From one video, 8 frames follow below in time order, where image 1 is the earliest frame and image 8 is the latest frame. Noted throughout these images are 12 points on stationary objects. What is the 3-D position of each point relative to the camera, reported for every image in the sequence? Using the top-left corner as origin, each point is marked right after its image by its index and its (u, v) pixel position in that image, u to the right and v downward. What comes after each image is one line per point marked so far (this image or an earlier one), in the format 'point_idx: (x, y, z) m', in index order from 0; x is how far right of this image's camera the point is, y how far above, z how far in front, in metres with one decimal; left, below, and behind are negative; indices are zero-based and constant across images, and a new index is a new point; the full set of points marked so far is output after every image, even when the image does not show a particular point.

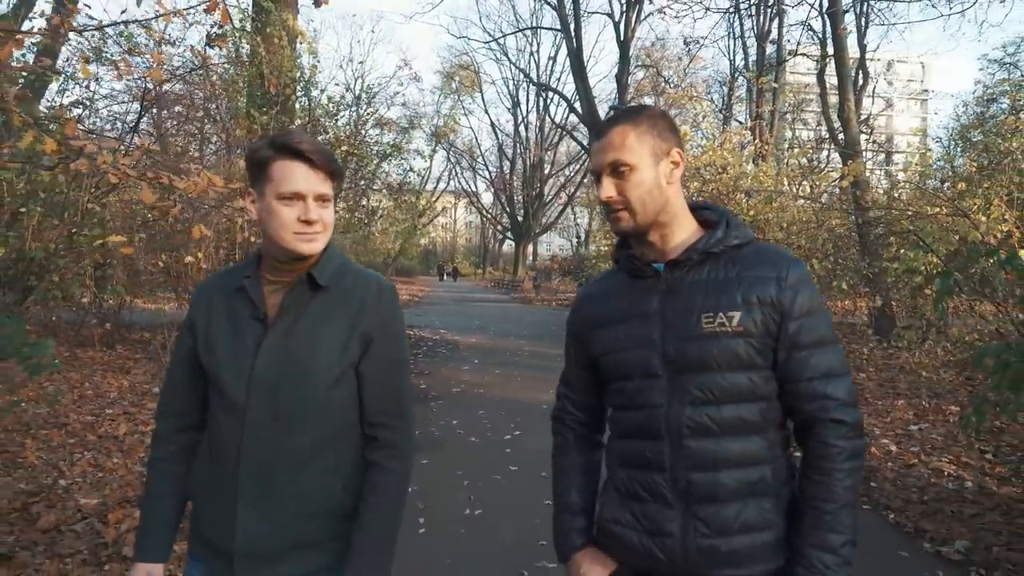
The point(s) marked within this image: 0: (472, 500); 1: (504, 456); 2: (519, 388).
0: (-0.2, -1.4, +5.8) m
1: (0.0, -1.3, +6.8) m
2: (+0.1, -1.2, +9.9) m
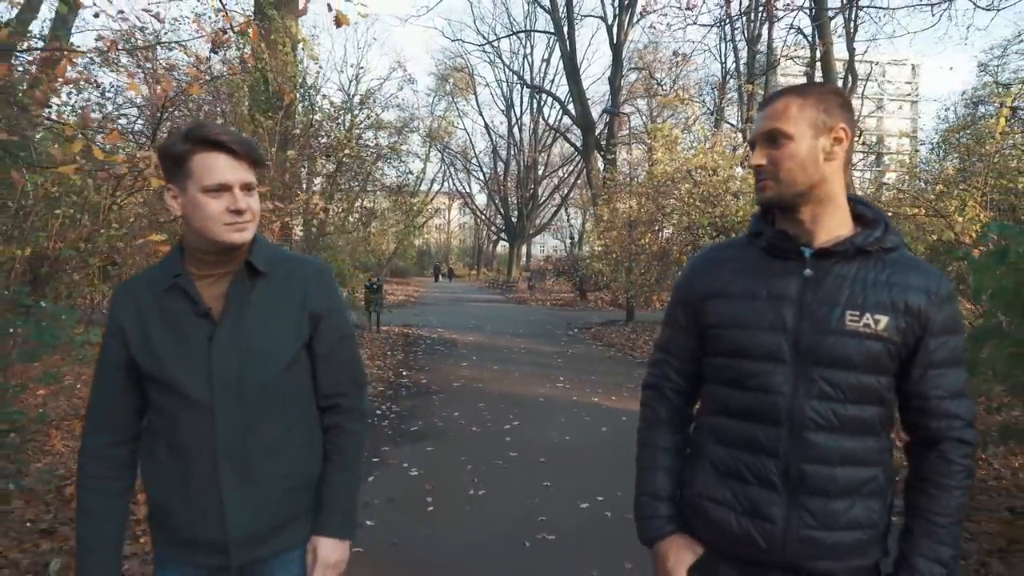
0: (-0.2, -1.4, +6.1) m
1: (0.0, -1.3, +7.1) m
2: (+0.1, -1.2, +10.3) m
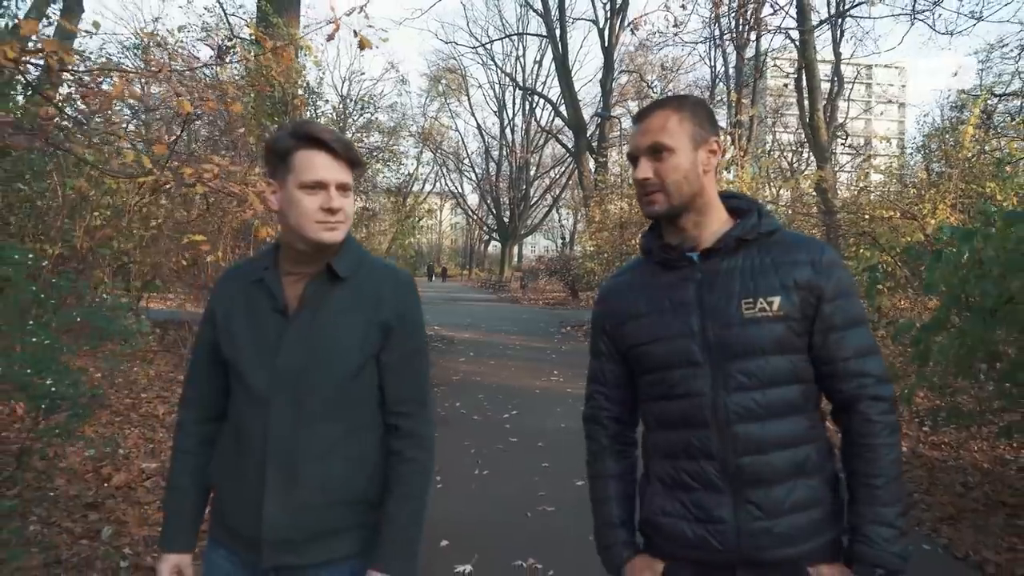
0: (-0.2, -1.4, +6.5) m
1: (-0.1, -1.3, +7.6) m
2: (0.0, -1.1, +10.7) m
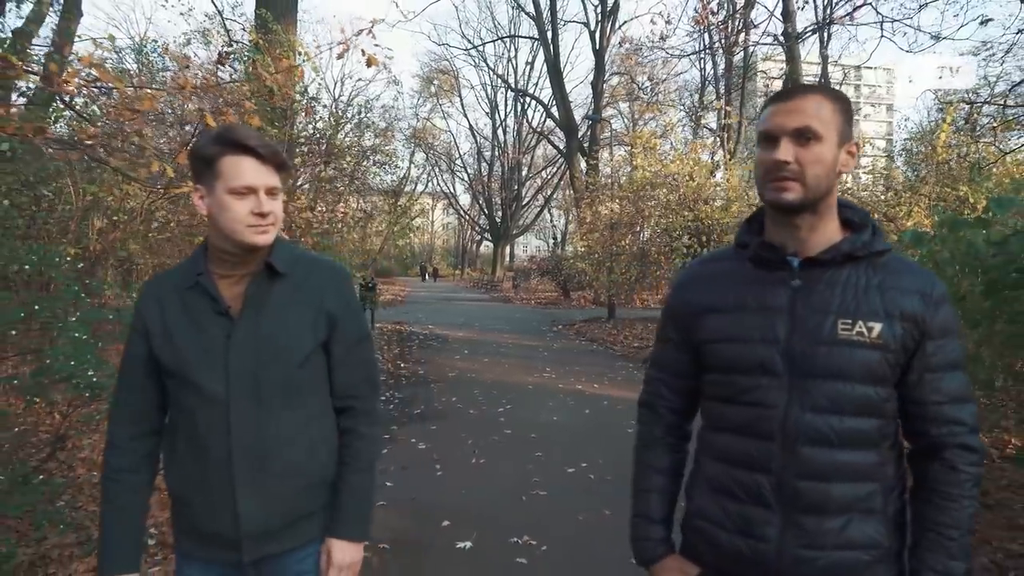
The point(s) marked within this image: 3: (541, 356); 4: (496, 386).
0: (-0.3, -1.4, +6.9) m
1: (-0.1, -1.3, +7.9) m
2: (0.0, -1.1, +11.0) m
3: (+0.5, -1.1, +13.4) m
4: (-0.2, -1.2, +10.0) m
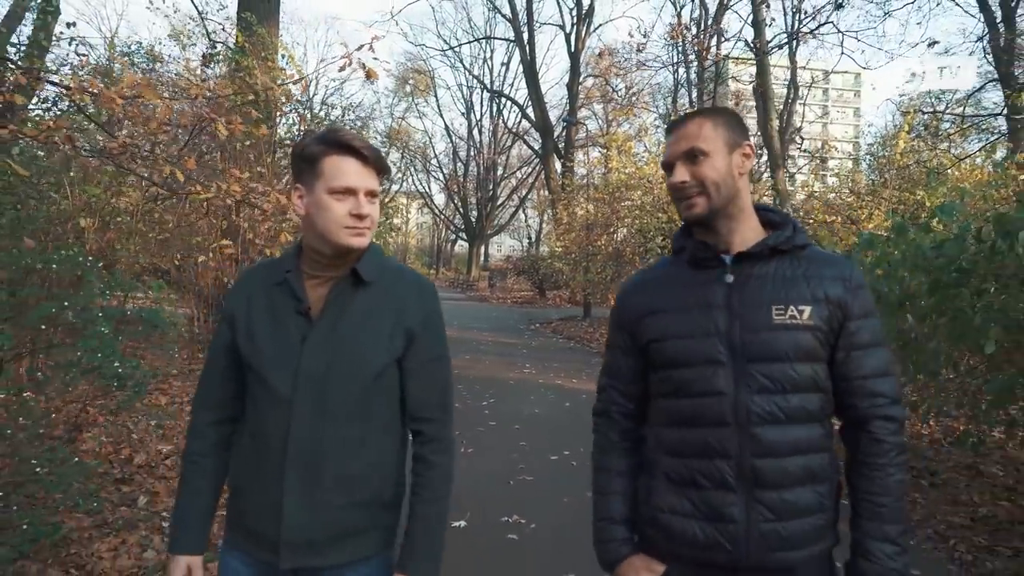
0: (-0.4, -1.3, +7.2) m
1: (-0.3, -1.3, +8.2) m
2: (-0.3, -1.1, +11.3) m
3: (+0.1, -1.1, +13.8) m
4: (-0.4, -1.2, +10.3) m
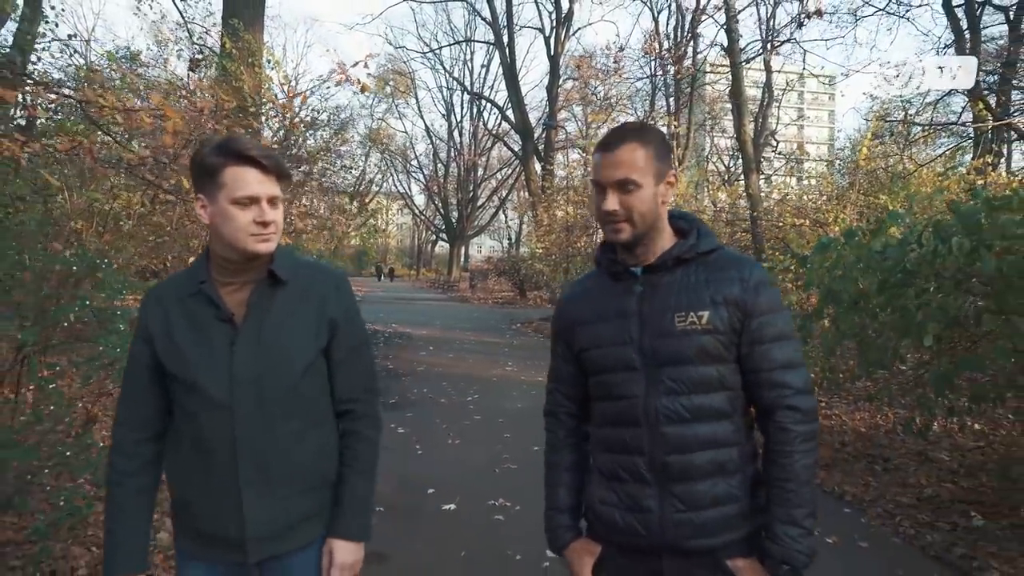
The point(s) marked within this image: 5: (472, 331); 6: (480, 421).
0: (-0.6, -1.4, +7.5) m
1: (-0.5, -1.3, +8.5) m
2: (-0.6, -1.1, +11.6) m
3: (-0.2, -1.1, +14.1) m
4: (-0.6, -1.2, +10.6) m
5: (-0.9, -1.0, +19.1) m
6: (-0.3, -1.3, +8.0) m
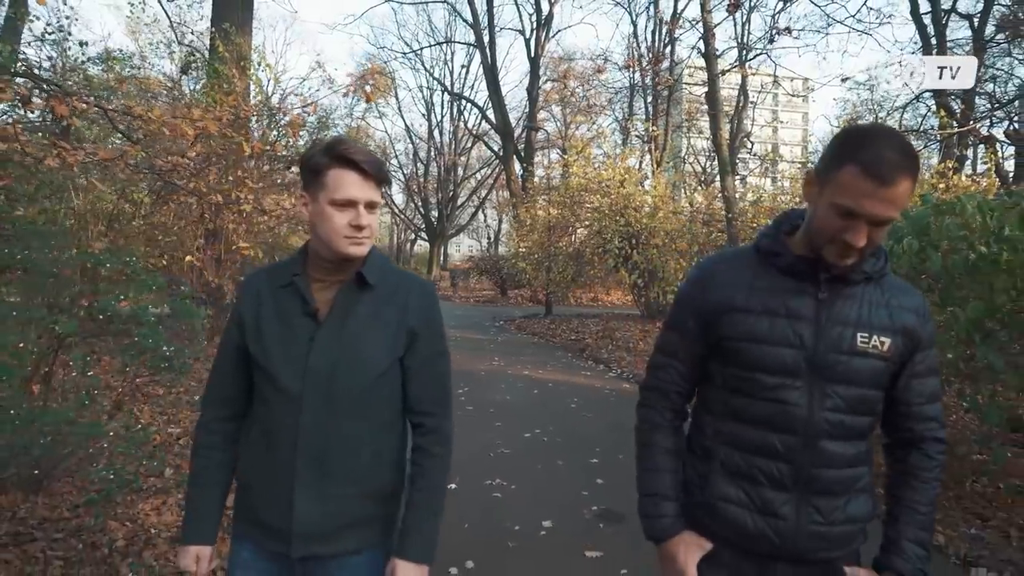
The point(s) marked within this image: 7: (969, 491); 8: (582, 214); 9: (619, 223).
0: (-0.7, -1.3, +7.9) m
1: (-0.6, -1.2, +8.9) m
2: (-0.8, -1.1, +12.0) m
3: (-0.5, -1.1, +14.5) m
4: (-0.8, -1.1, +11.0) m
5: (-1.4, -1.0, +19.5) m
6: (-0.4, -1.3, +8.4) m
7: (+3.0, -1.3, +5.4) m
8: (+1.6, +1.7, +19.7) m
9: (+2.4, +1.5, +18.6) m
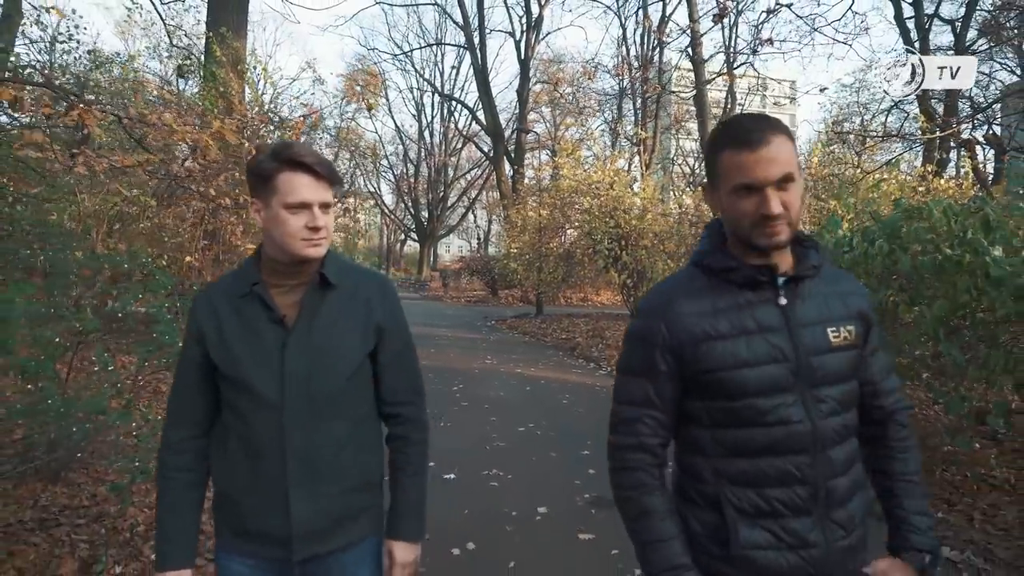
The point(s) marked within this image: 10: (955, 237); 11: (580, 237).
0: (-0.7, -1.3, +8.1) m
1: (-0.7, -1.2, +9.1) m
2: (-0.9, -1.1, +12.3) m
3: (-0.6, -1.1, +14.7) m
4: (-0.9, -1.1, +11.2) m
5: (-1.6, -1.0, +19.7) m
6: (-0.5, -1.3, +8.6) m
7: (+3.0, -1.3, +5.7) m
8: (+1.4, +1.7, +20.0) m
9: (+2.2, +1.5, +18.9) m
10: (+2.6, +0.3, +4.9) m
11: (+1.6, +1.2, +19.7) m
